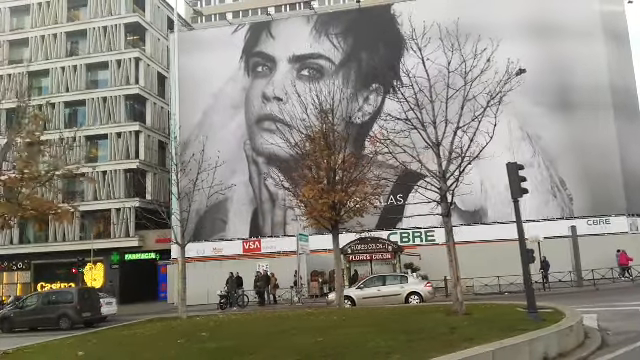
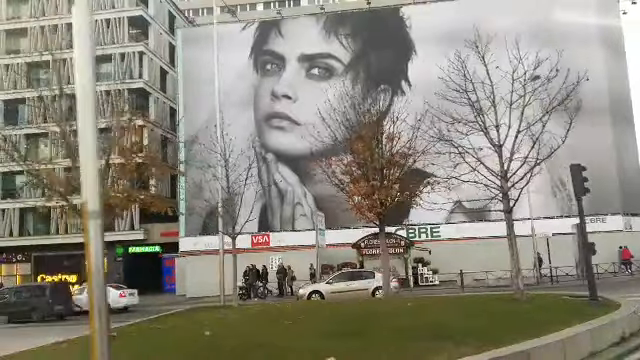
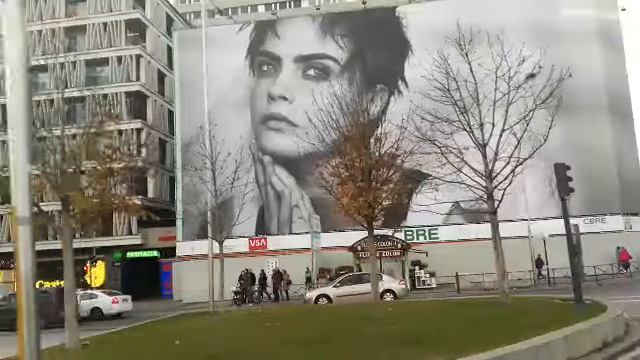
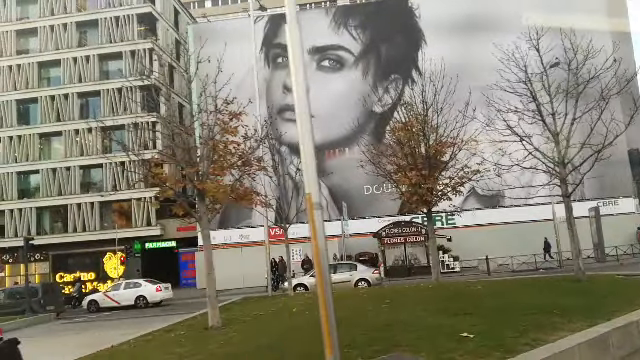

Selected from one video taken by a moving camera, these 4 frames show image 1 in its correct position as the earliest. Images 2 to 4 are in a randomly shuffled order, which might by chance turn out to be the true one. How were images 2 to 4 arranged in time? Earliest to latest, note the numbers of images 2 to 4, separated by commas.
3, 2, 4
